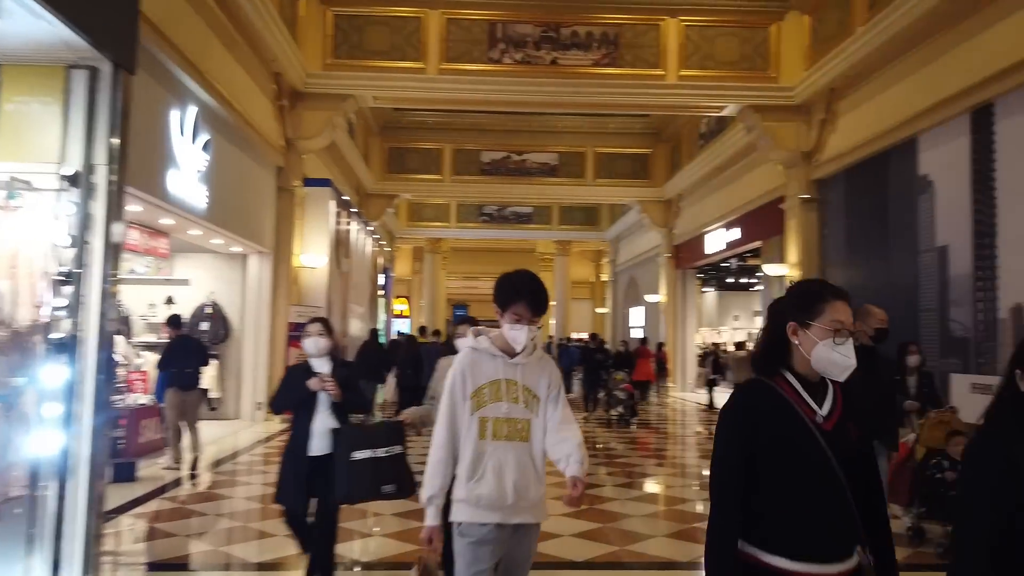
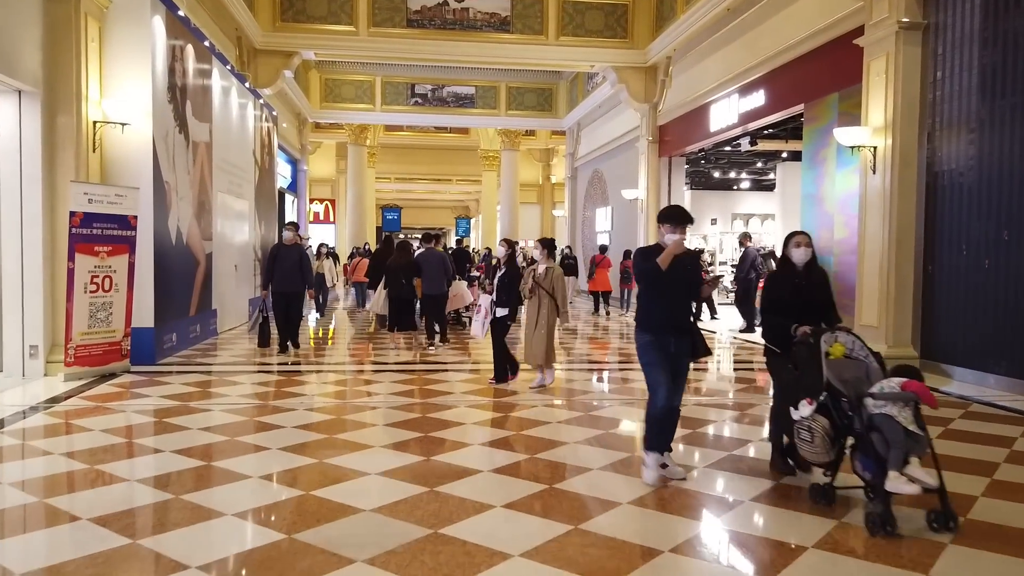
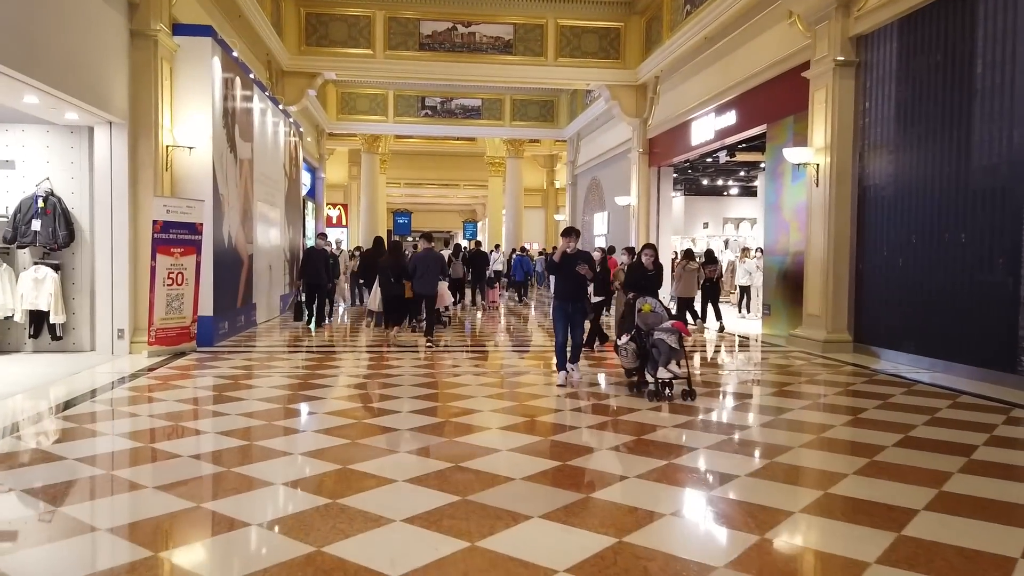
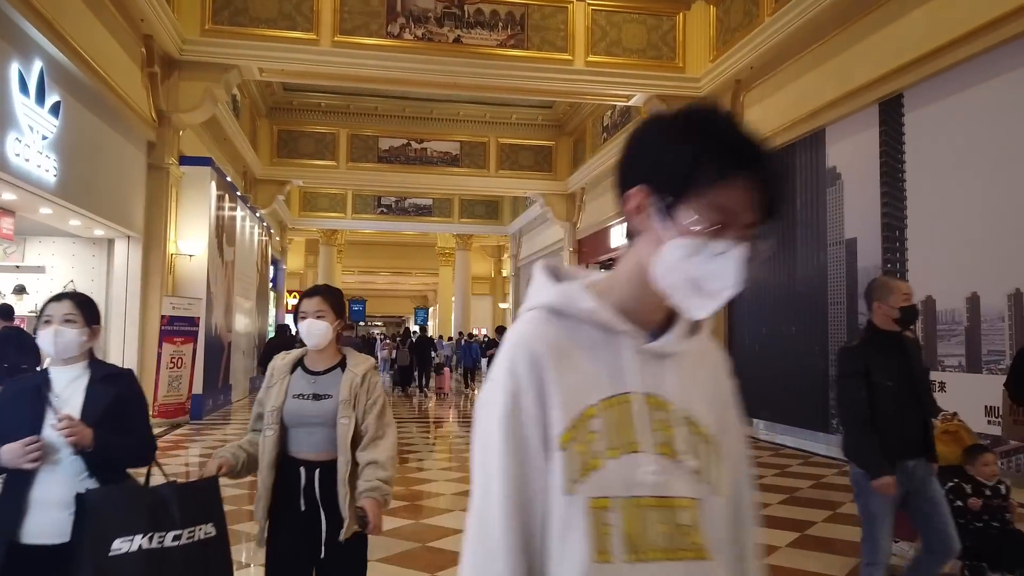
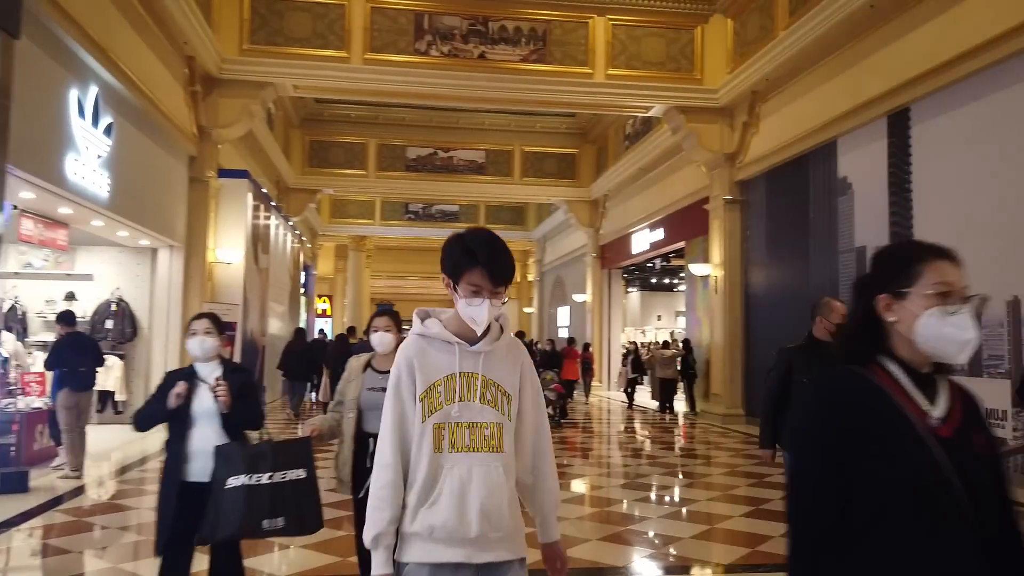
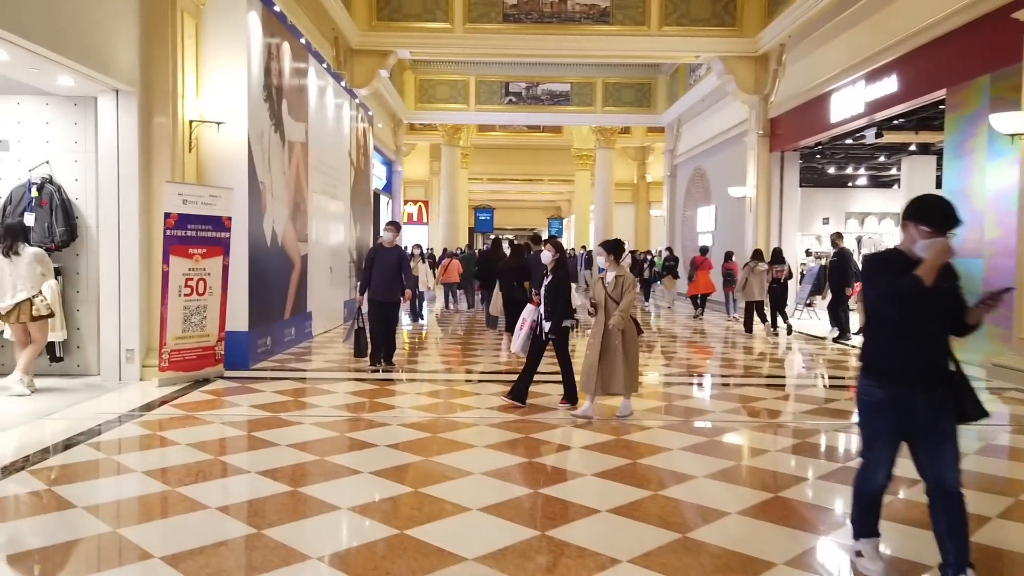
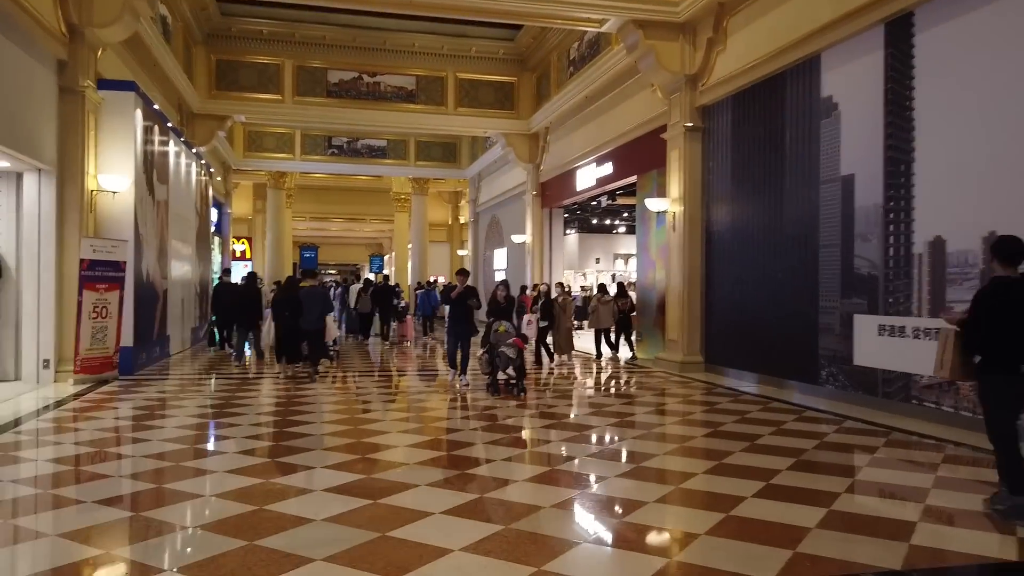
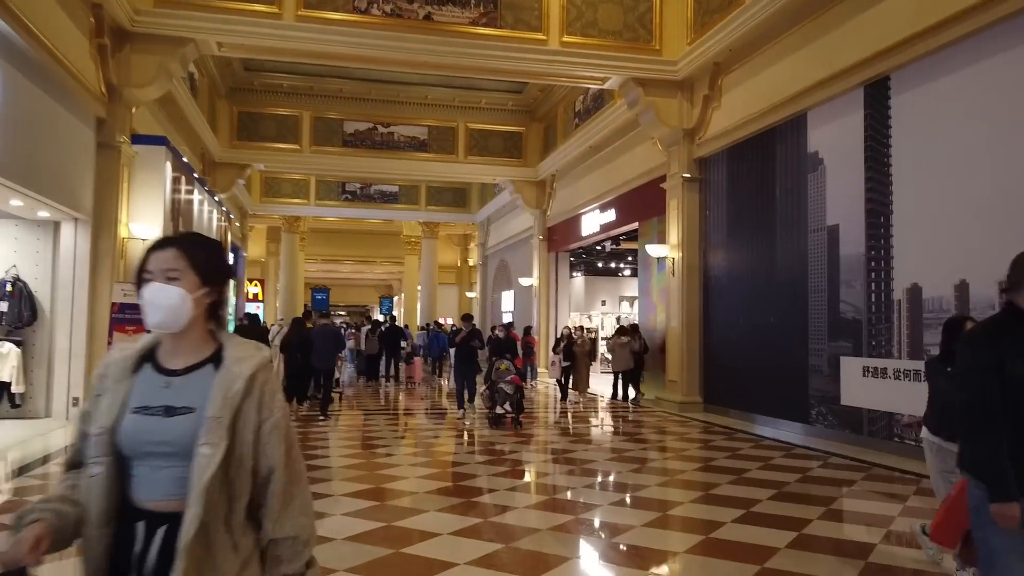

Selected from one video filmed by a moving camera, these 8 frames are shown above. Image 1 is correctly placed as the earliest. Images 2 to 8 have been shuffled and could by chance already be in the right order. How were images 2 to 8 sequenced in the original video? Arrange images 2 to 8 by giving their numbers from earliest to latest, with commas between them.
5, 4, 8, 7, 3, 2, 6
